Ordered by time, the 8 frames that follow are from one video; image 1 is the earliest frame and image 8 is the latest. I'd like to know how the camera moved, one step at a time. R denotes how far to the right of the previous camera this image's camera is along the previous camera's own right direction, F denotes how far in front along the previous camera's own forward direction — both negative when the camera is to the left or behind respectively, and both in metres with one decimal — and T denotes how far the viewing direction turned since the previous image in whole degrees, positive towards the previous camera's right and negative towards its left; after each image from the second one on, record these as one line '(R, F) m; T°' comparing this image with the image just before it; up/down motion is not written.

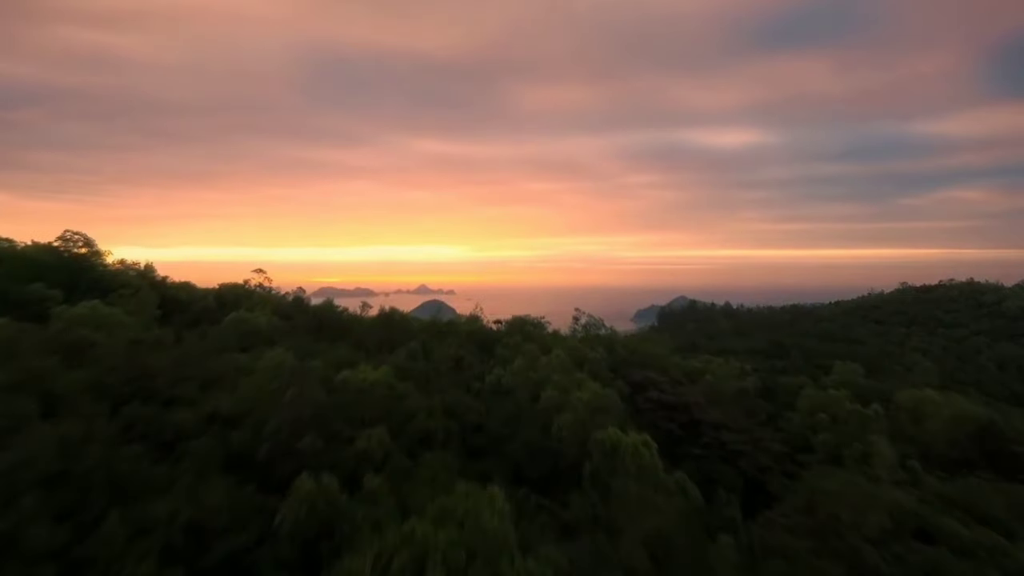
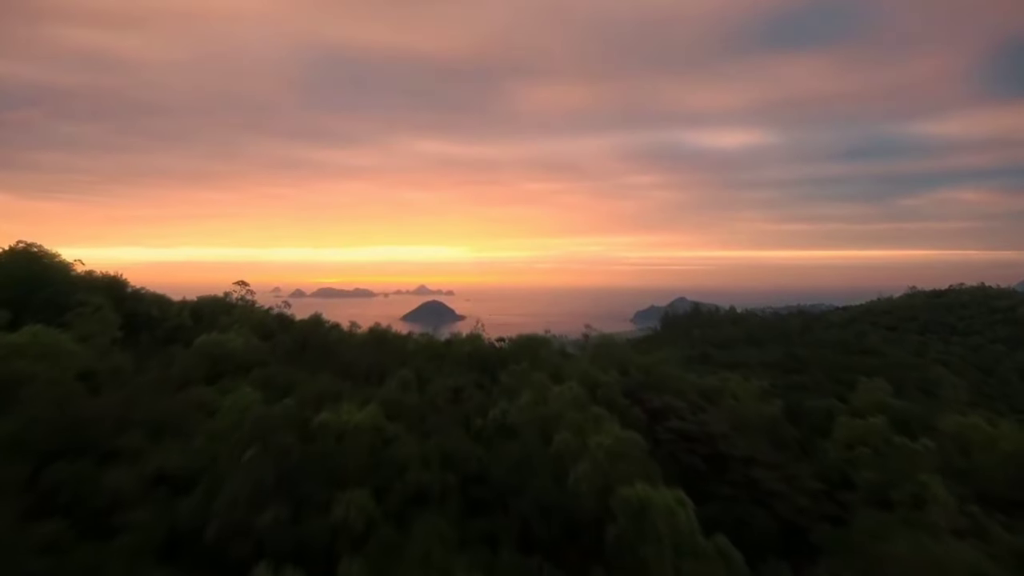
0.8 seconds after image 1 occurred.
(-0.1, +0.9) m; 0°
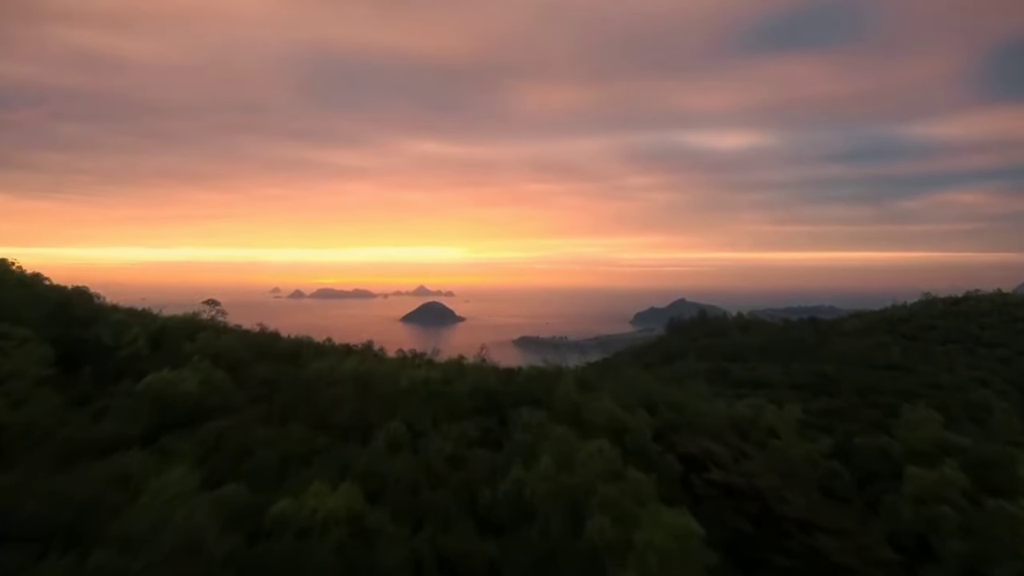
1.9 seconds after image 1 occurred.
(-0.1, +1.2) m; 0°
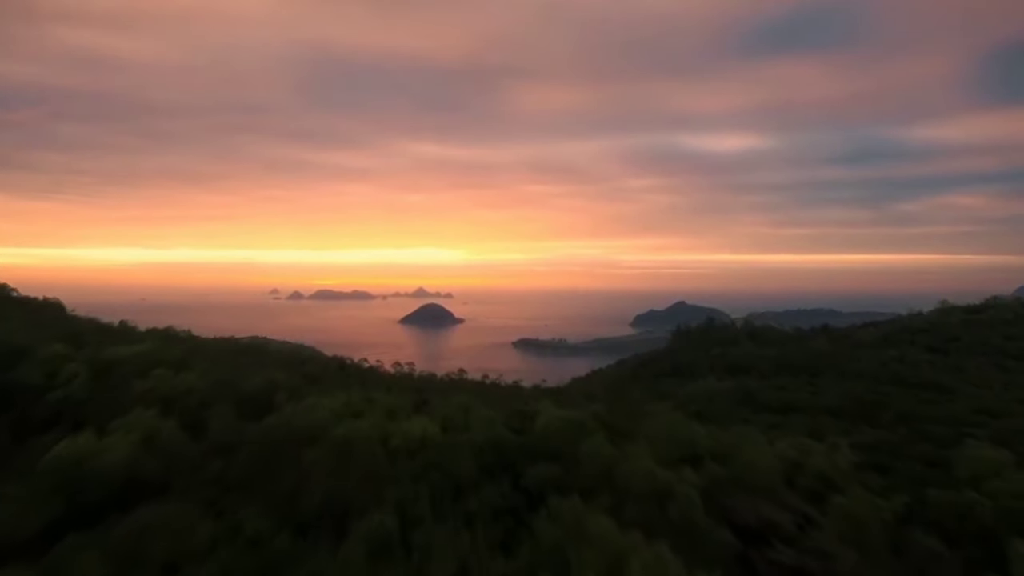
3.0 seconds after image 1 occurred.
(-0.1, +1.3) m; 0°
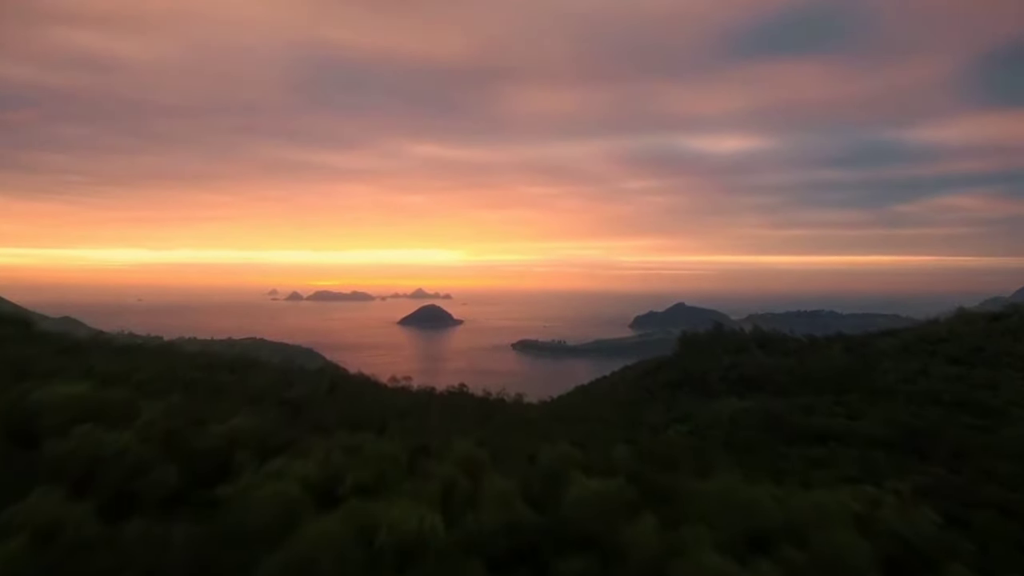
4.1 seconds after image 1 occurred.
(-0.1, +1.3) m; 0°
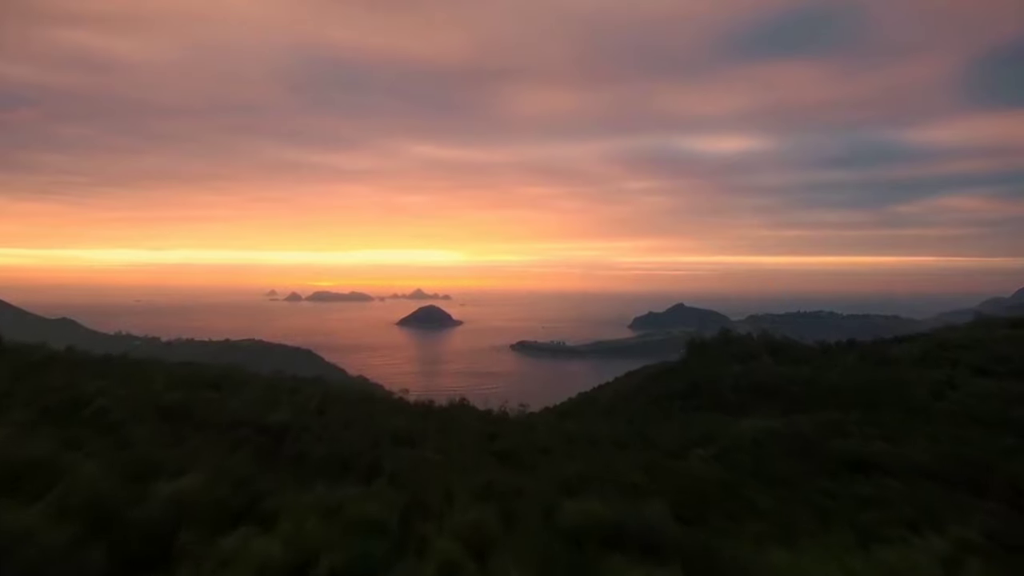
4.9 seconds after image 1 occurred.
(-0.4, +0.6) m; 0°
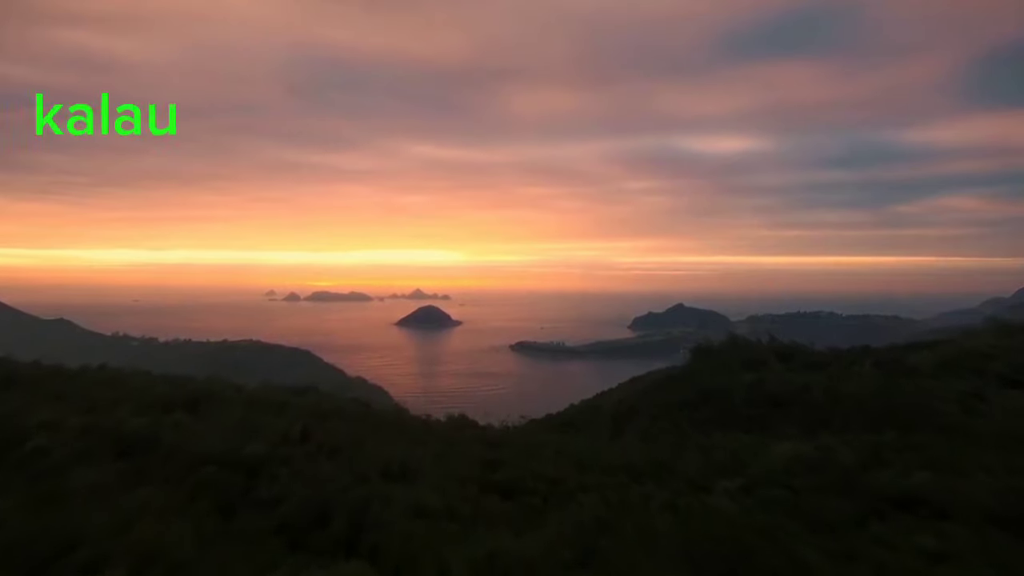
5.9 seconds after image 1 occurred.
(0.0, +1.3) m; 0°
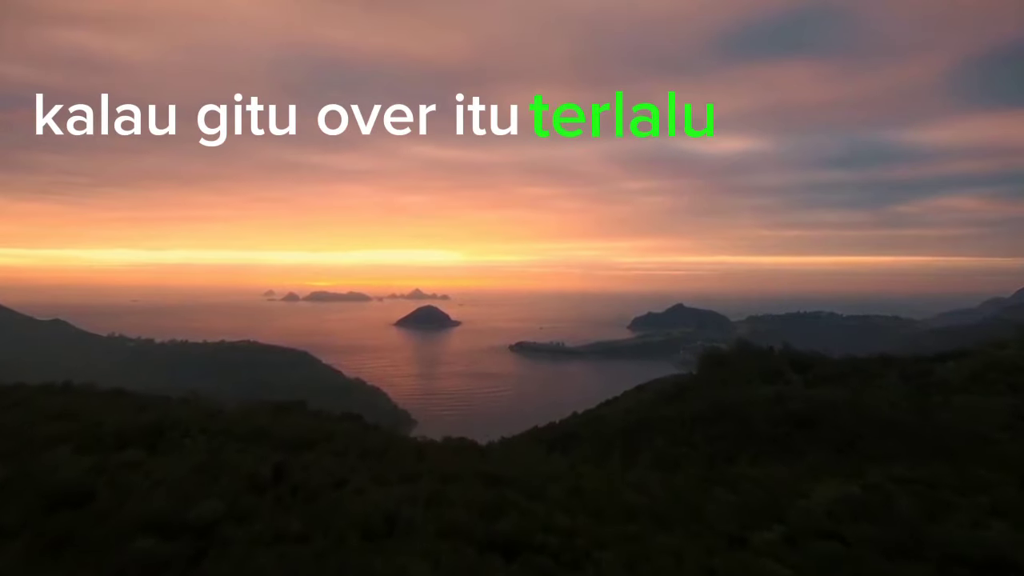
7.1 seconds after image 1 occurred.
(-0.1, +1.7) m; 0°
